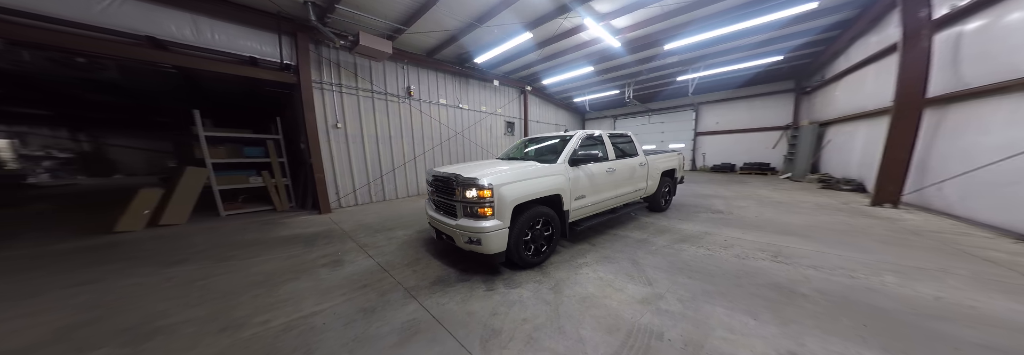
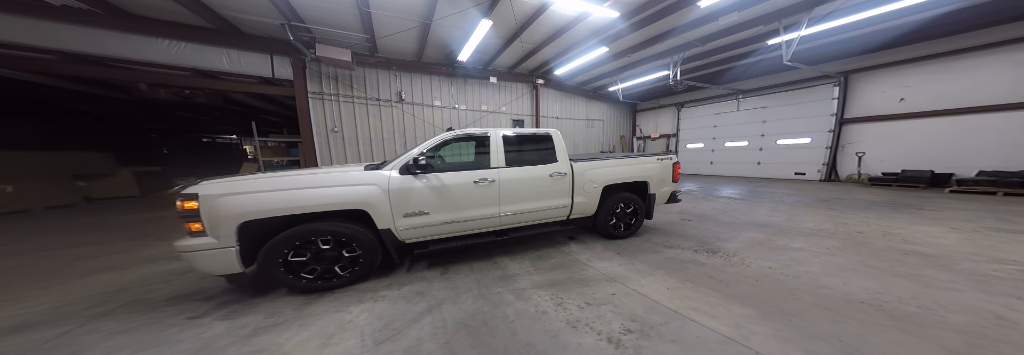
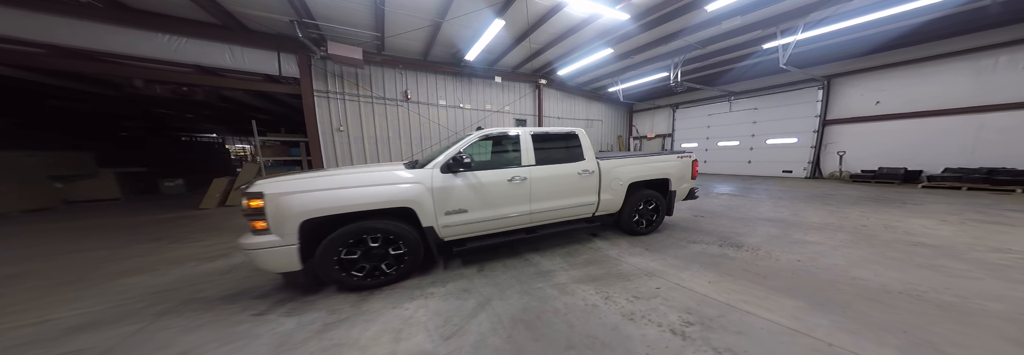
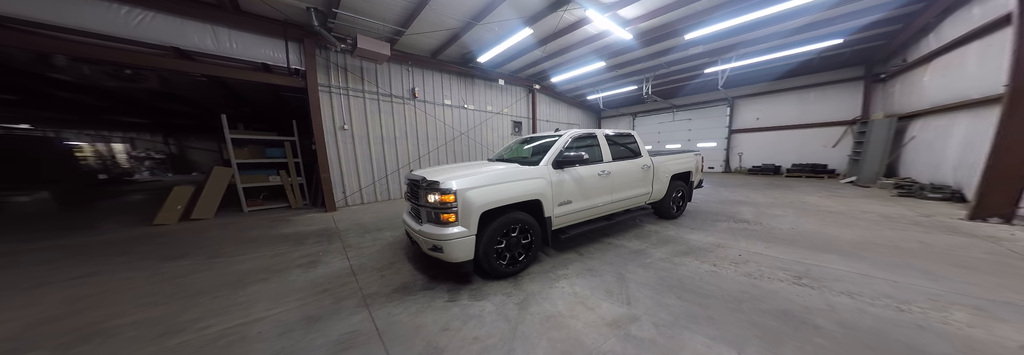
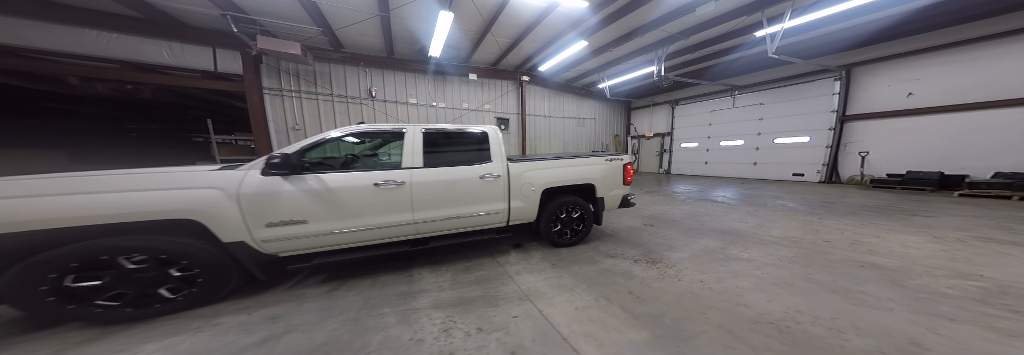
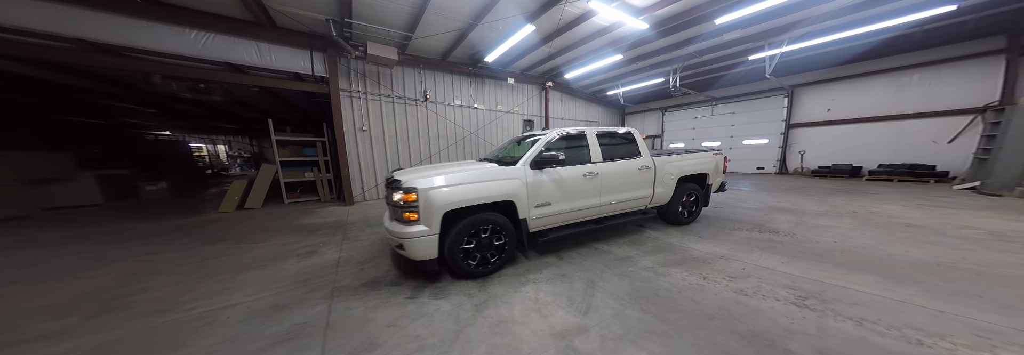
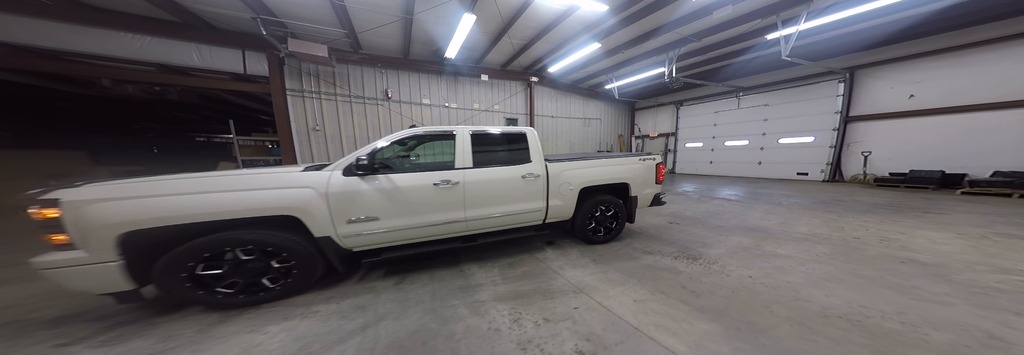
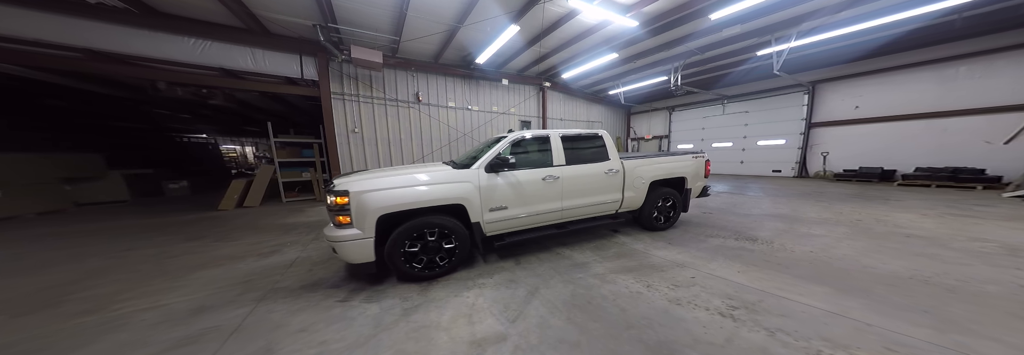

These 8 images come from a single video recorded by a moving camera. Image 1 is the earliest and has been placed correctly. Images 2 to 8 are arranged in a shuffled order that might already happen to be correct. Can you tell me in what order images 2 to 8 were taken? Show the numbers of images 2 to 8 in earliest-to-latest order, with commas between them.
4, 6, 8, 3, 2, 7, 5
